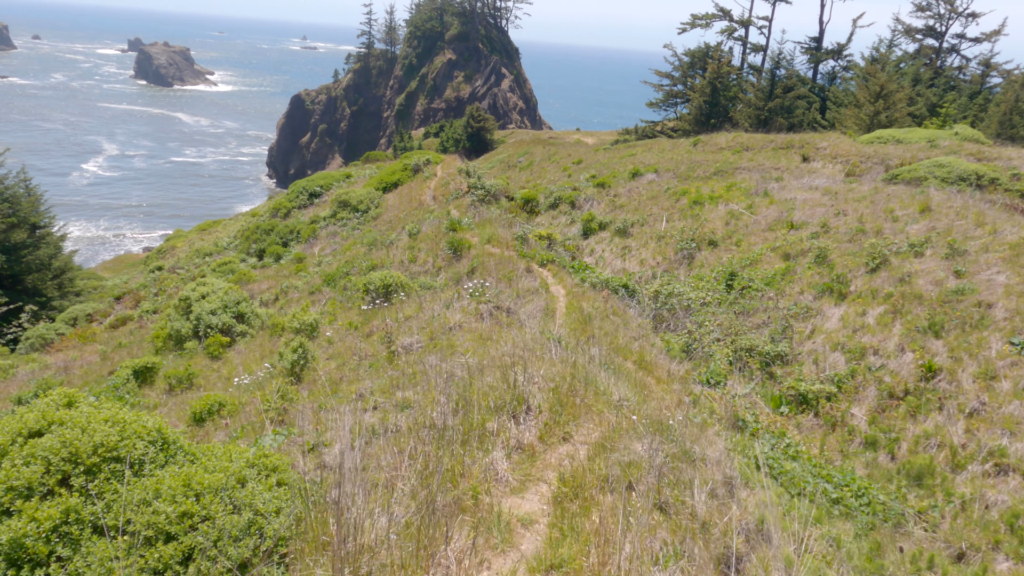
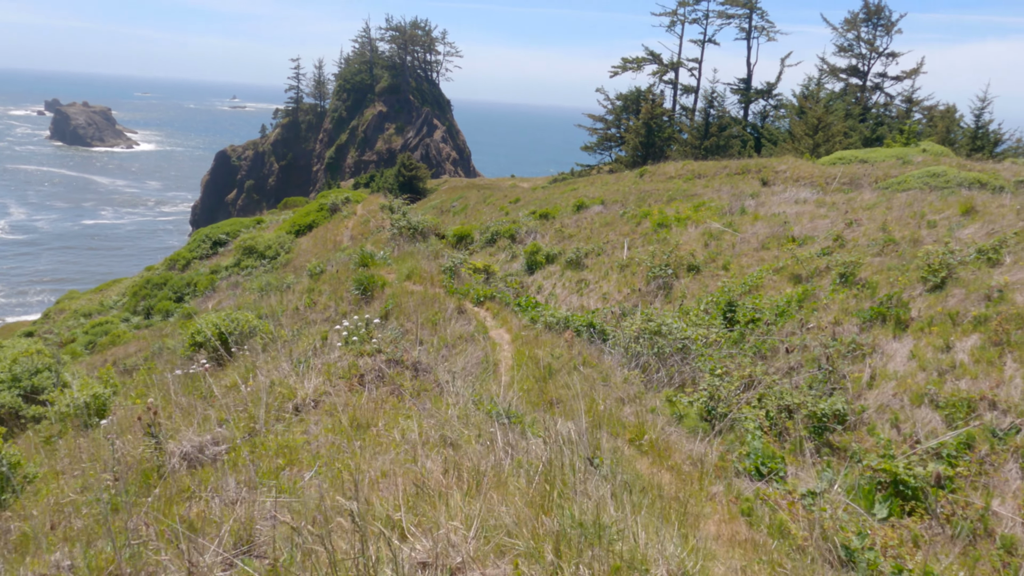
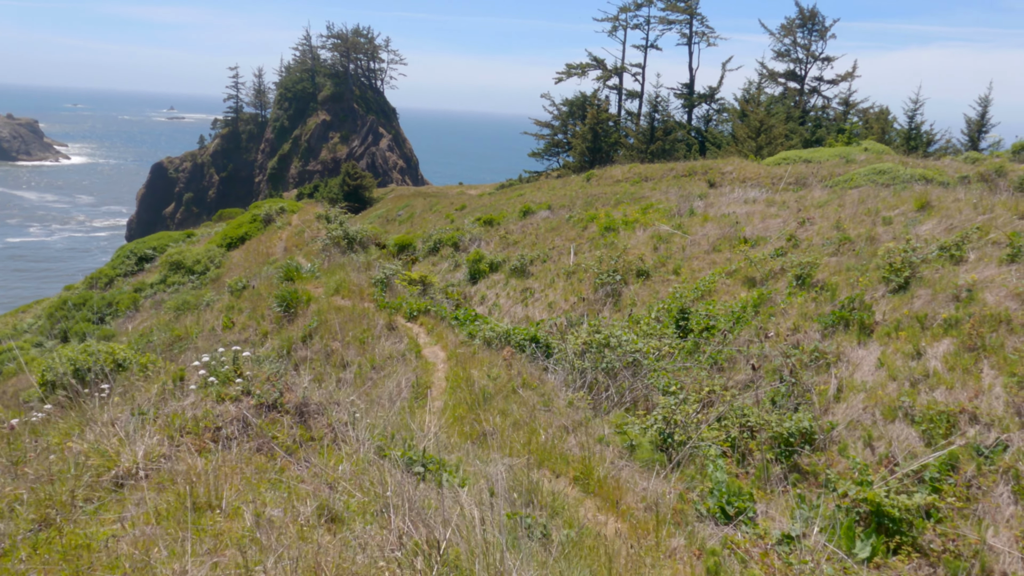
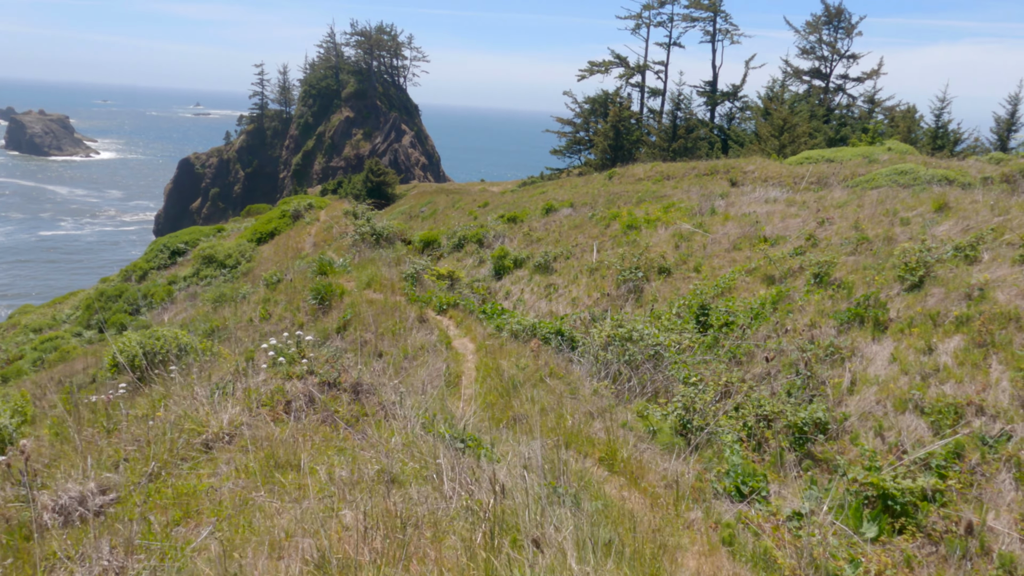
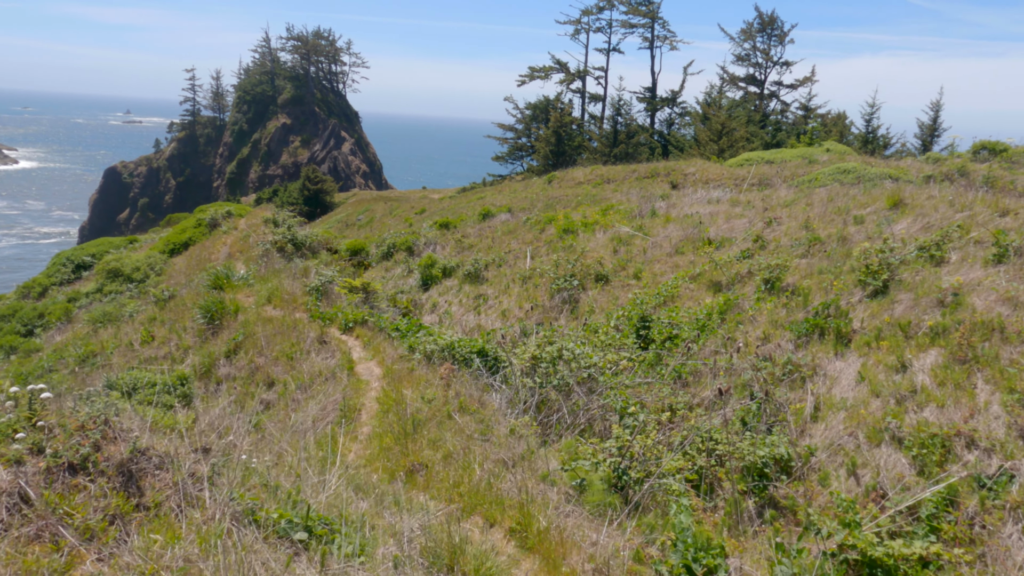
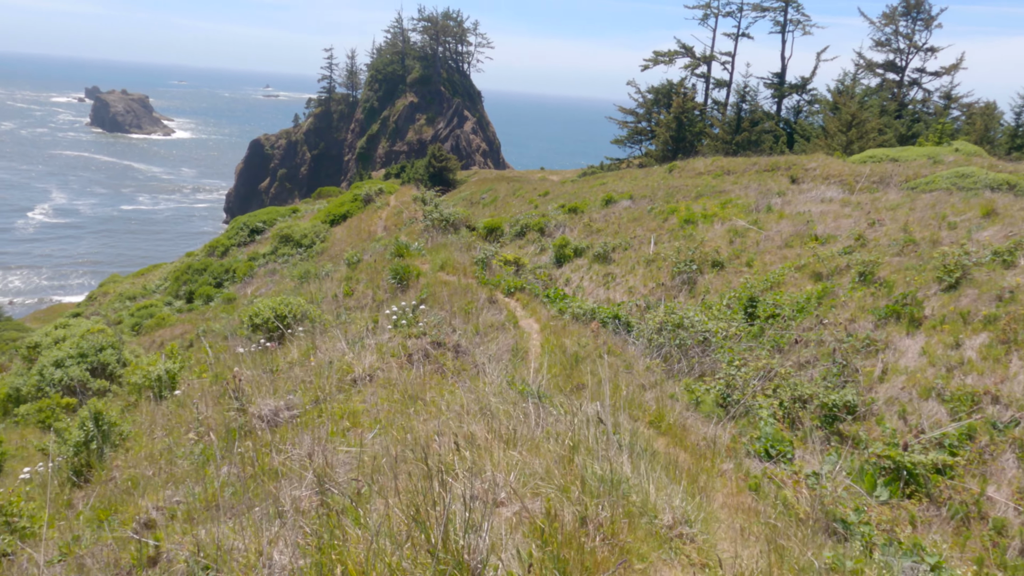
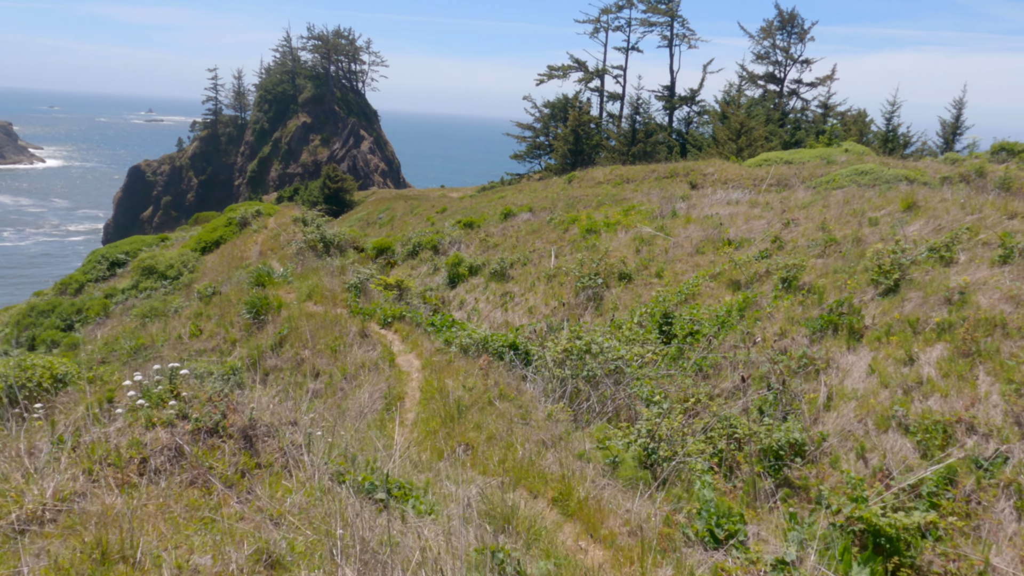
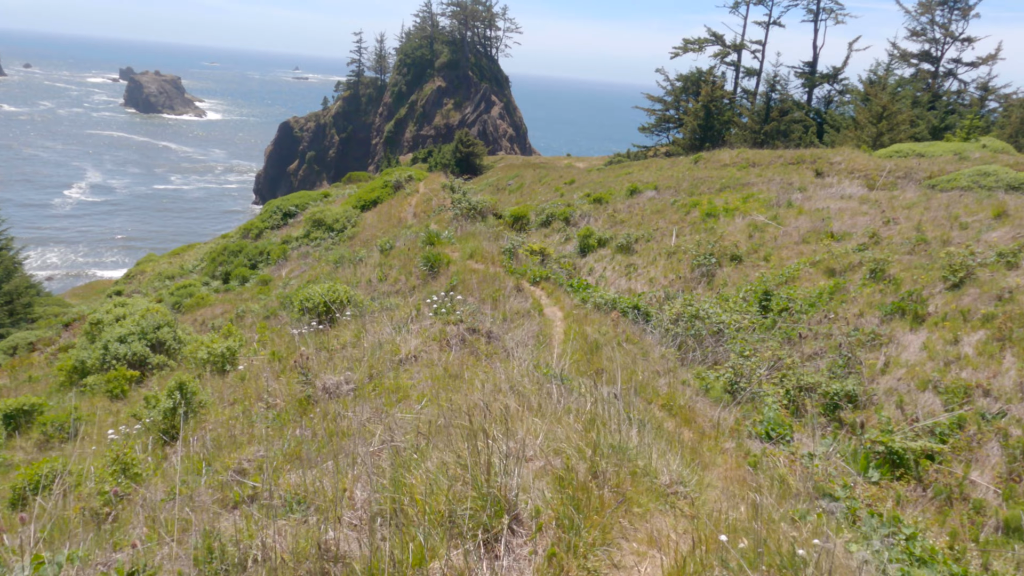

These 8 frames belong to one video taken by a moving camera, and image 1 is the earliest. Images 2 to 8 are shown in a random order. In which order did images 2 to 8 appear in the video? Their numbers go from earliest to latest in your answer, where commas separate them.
8, 6, 2, 4, 3, 7, 5
